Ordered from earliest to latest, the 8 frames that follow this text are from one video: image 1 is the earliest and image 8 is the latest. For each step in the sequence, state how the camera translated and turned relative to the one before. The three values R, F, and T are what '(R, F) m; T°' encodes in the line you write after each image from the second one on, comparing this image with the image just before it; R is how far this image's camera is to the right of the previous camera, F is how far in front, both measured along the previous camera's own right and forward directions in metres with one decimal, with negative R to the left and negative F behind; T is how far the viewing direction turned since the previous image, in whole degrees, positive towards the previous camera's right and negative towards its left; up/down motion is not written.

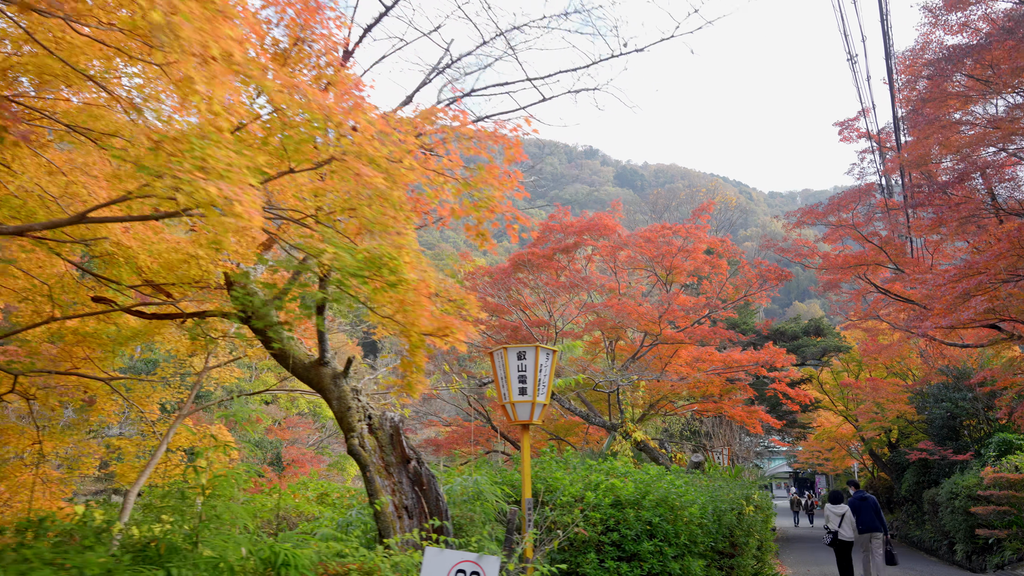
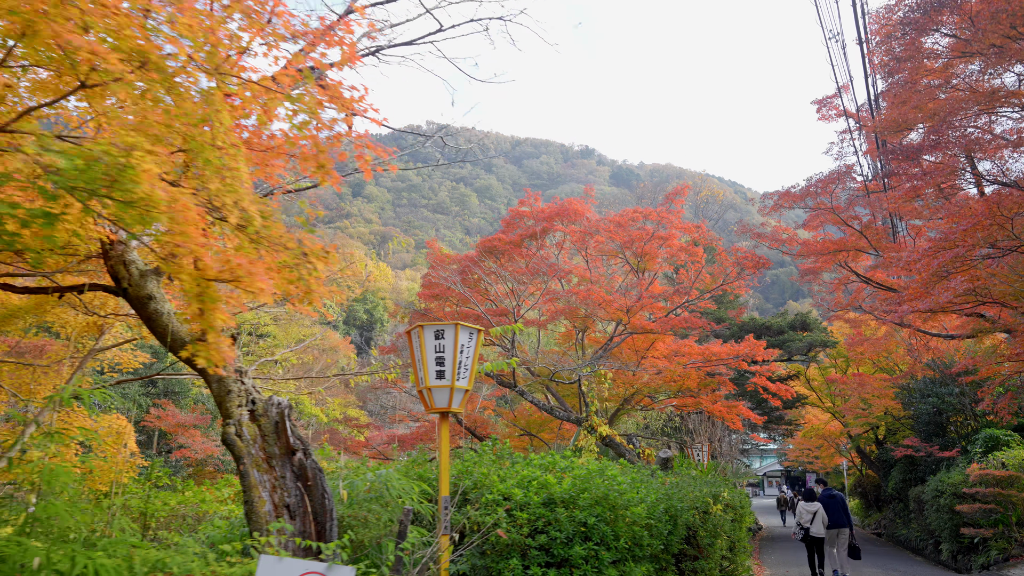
(+0.5, +0.5) m; 0°
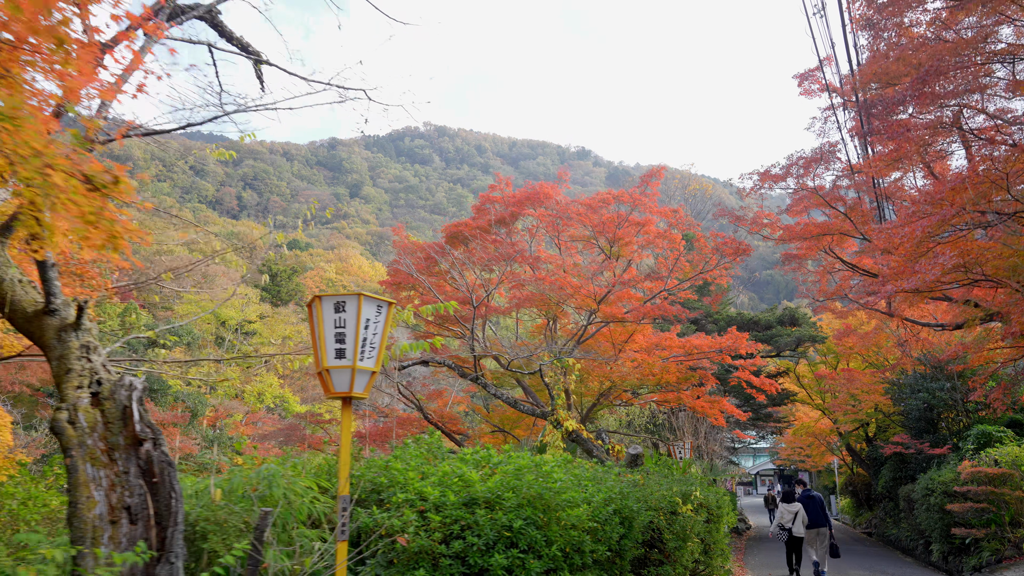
(+0.5, +0.6) m; 0°
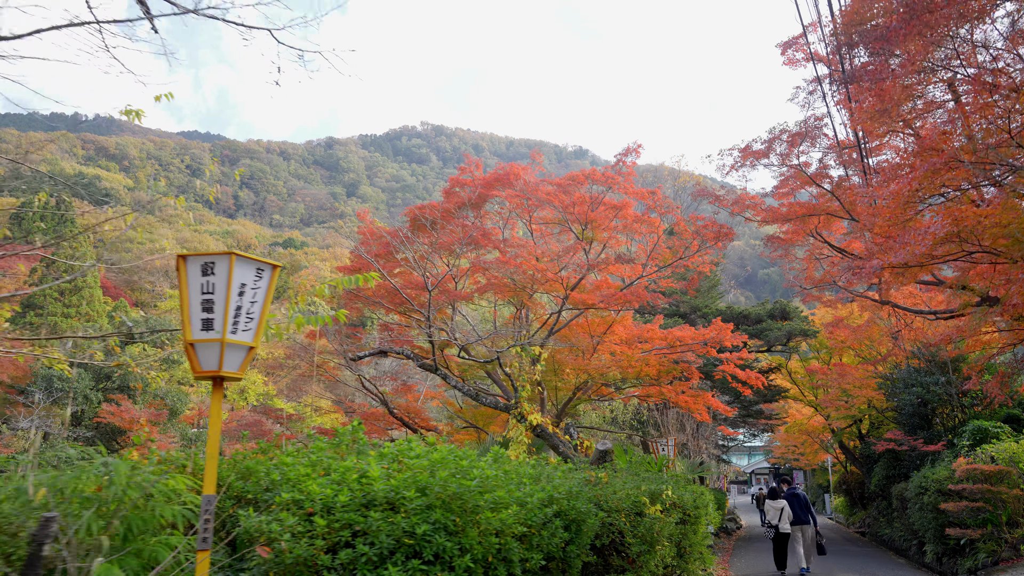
(+0.5, +0.6) m; 0°
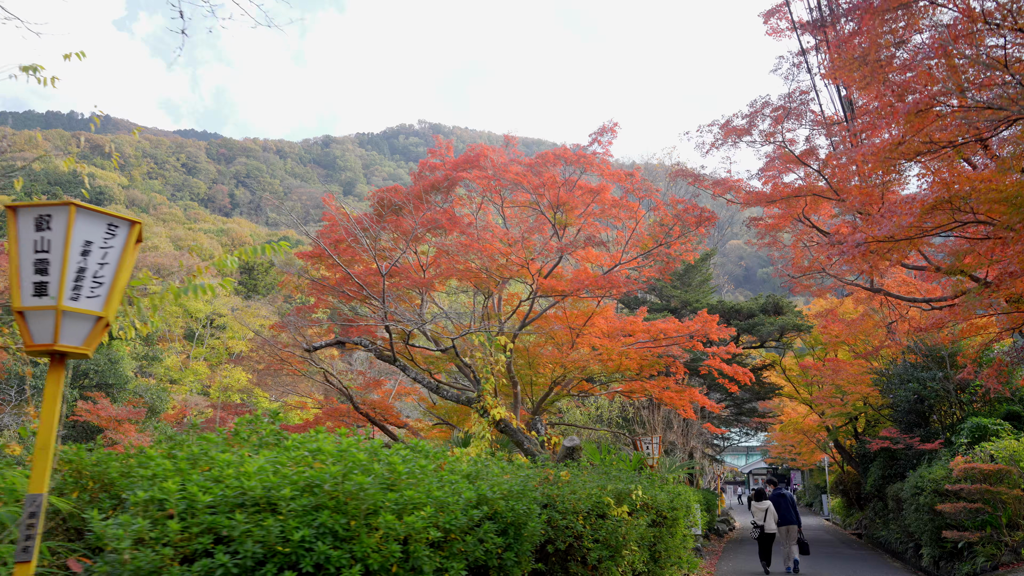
(+0.4, +0.5) m; 0°
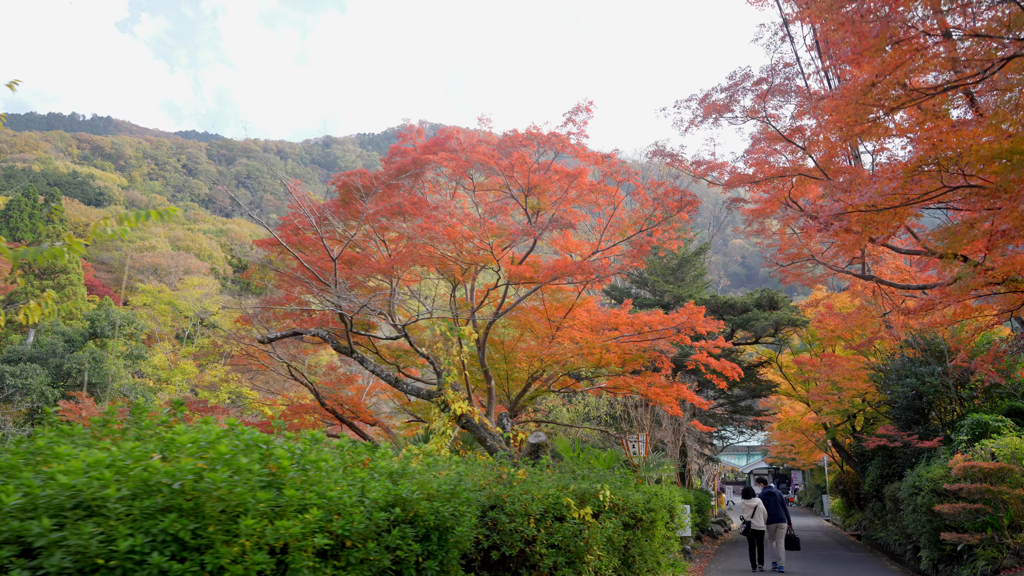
(+0.4, +0.5) m; 0°
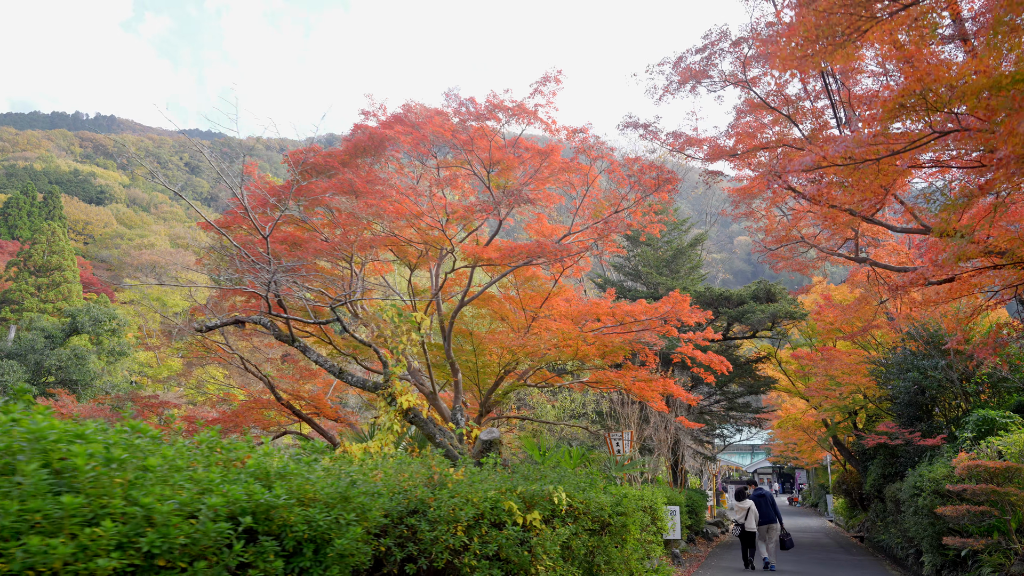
(+0.5, +0.6) m; -1°
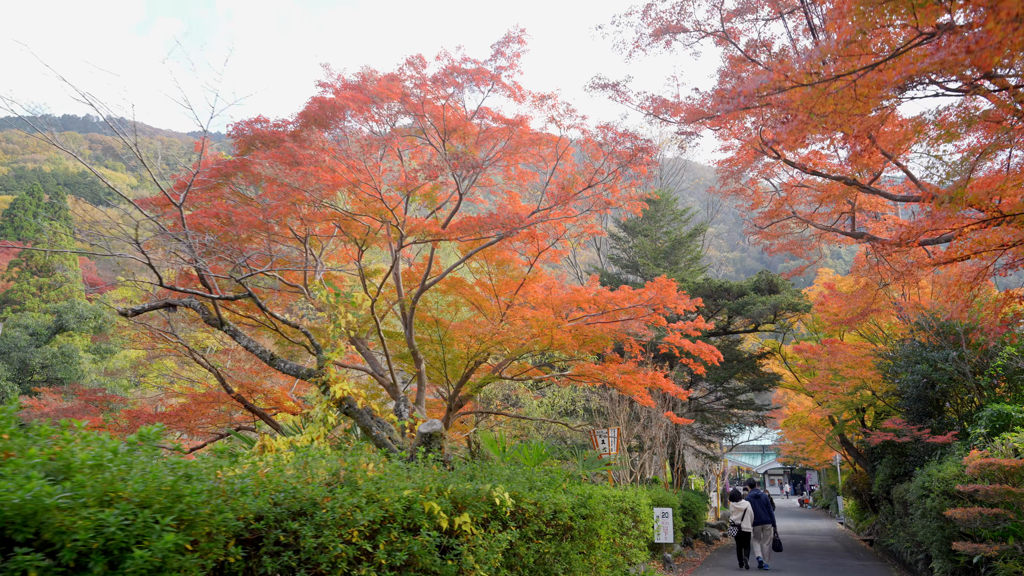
(+0.6, +0.7) m; -1°
